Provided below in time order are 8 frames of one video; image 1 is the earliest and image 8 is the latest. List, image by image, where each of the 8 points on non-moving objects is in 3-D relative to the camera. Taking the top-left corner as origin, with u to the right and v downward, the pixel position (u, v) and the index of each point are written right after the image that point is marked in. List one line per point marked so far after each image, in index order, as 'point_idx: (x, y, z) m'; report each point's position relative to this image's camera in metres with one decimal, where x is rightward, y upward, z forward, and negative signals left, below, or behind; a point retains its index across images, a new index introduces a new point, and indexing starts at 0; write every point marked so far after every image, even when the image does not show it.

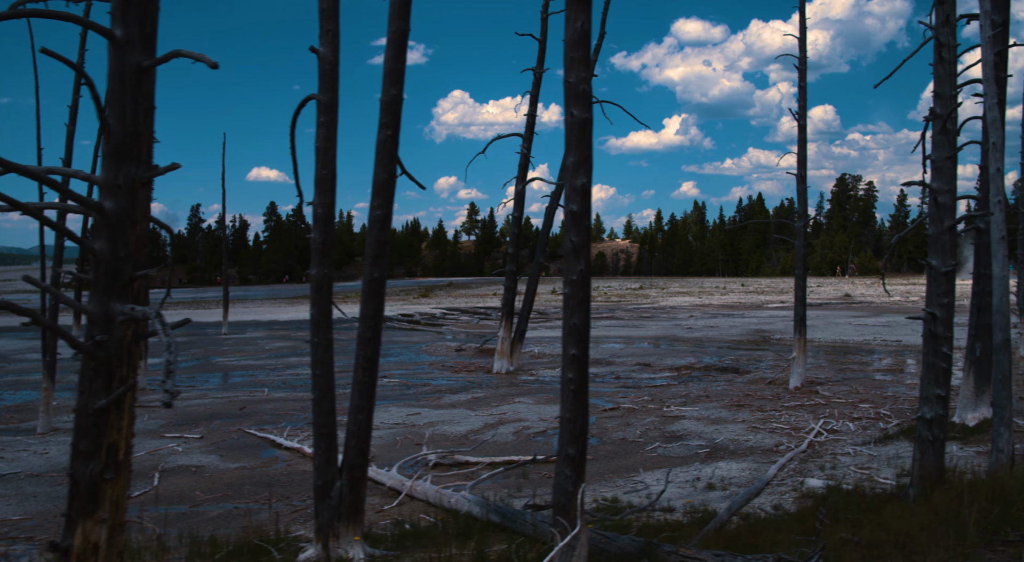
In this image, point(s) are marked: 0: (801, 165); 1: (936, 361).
0: (+4.6, +1.8, +12.3) m
1: (+3.6, -0.7, +6.6) m
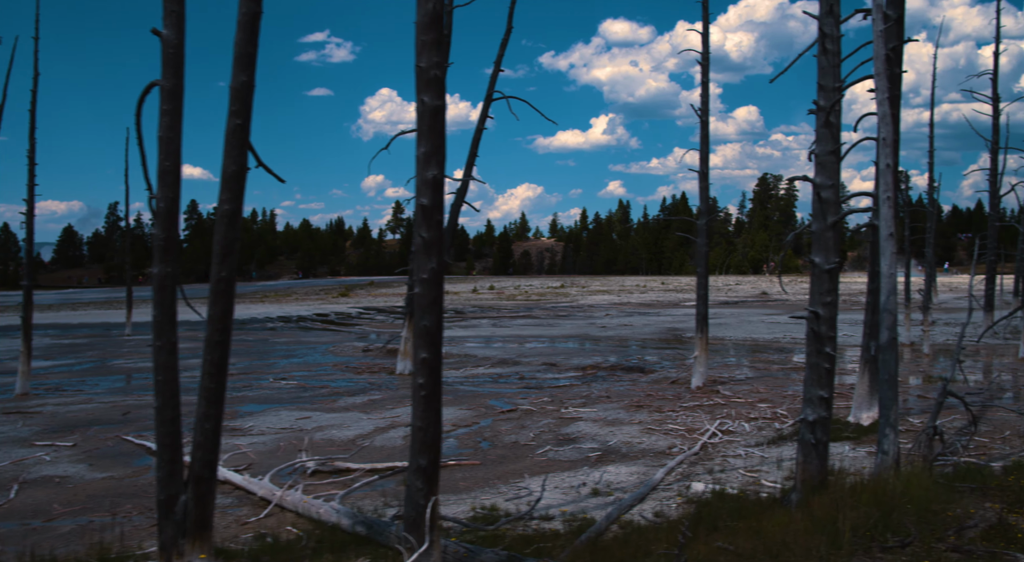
0: (+3.0, +1.9, +12.2) m
1: (+2.5, -0.7, +6.4) m
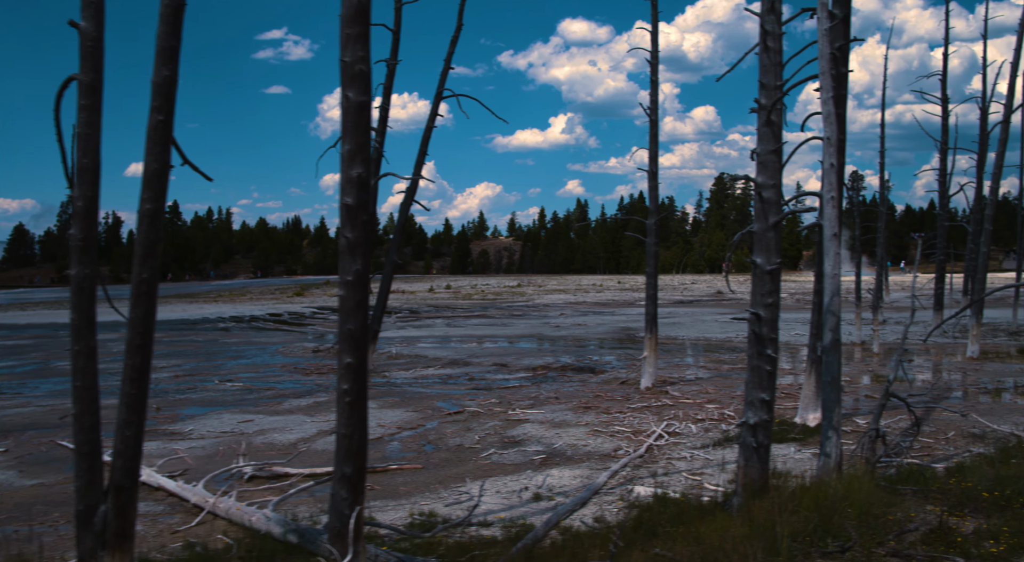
0: (+2.2, +1.9, +12.1) m
1: (+2.0, -0.7, +6.3) m
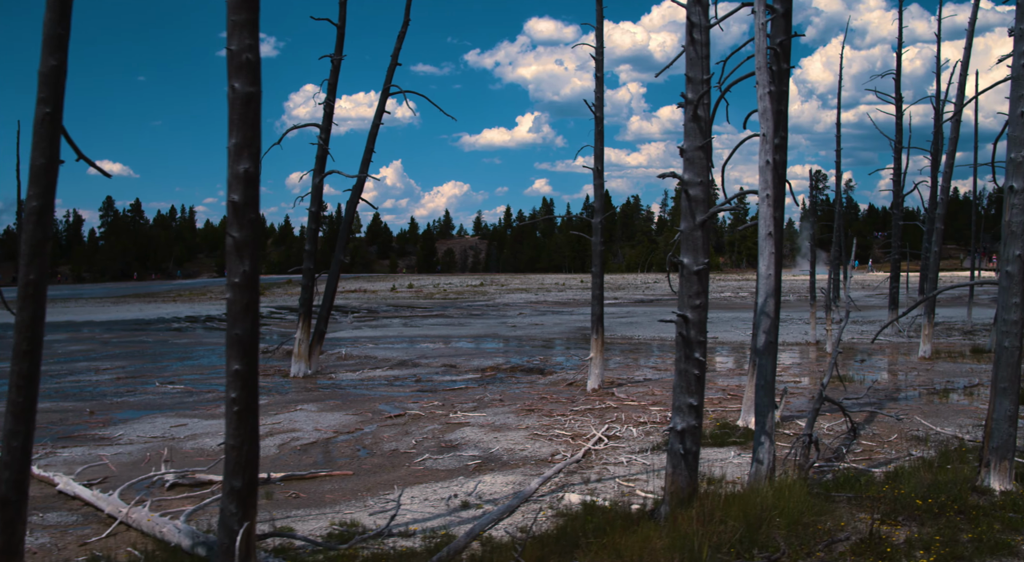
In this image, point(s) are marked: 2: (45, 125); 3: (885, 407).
0: (+1.3, +1.9, +11.9) m
1: (+1.4, -0.7, +6.1) m
2: (-3.3, +1.1, +5.4) m
3: (+4.9, -1.7, +10.3) m
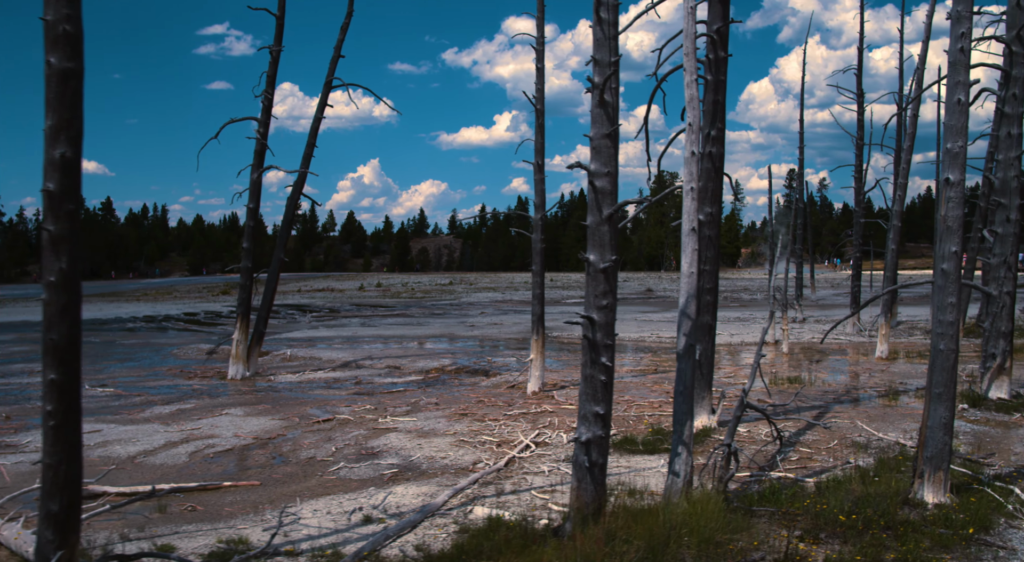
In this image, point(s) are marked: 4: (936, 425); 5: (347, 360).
0: (+0.4, +1.9, +11.4) m
1: (+0.6, -0.7, +5.7) m
2: (-4.0, +1.1, +4.8) m
3: (+4.1, -1.7, +9.9) m
4: (+3.5, -1.2, +6.3) m
5: (-3.3, -1.6, +15.8) m
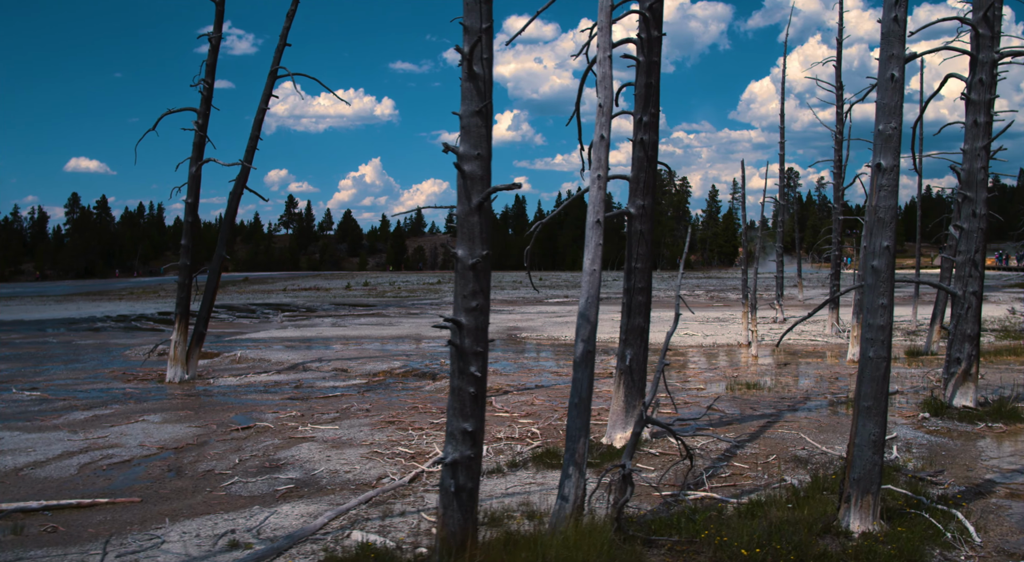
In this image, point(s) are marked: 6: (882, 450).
0: (-0.5, +1.9, +10.7) m
1: (-0.3, -0.7, +5.0) m
2: (-5.0, +1.1, +4.2) m
3: (+3.2, -1.6, +9.2) m
4: (+2.5, -1.2, +5.6) m
5: (-4.2, -1.6, +15.1) m
6: (+2.7, -1.2, +5.6) m
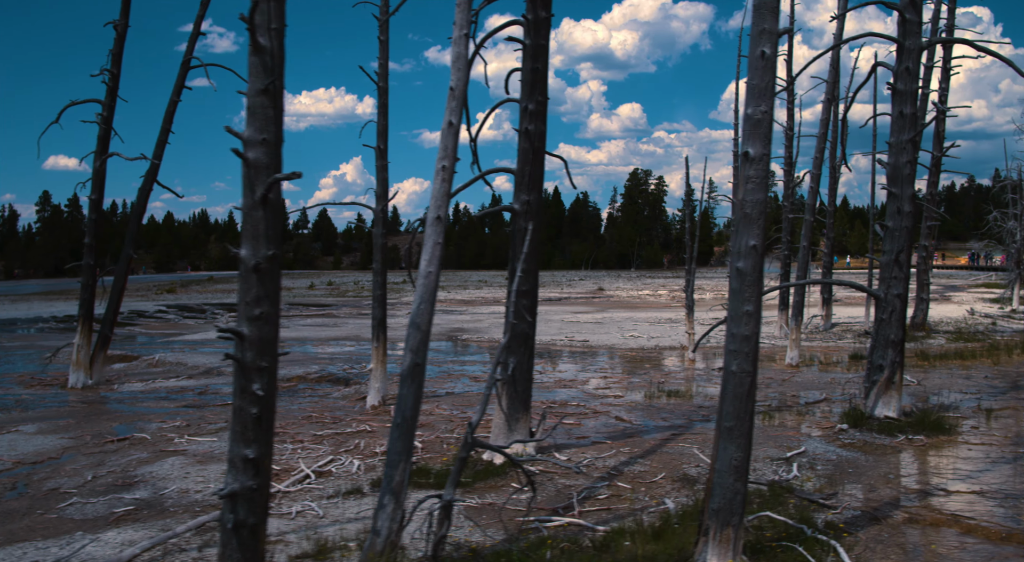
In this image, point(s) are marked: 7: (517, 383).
0: (-1.7, +1.9, +10.1) m
1: (-1.5, -0.7, +4.3) m
2: (-6.1, +1.1, +3.4) m
3: (+1.9, -1.7, +8.6) m
4: (+1.4, -1.2, +5.0) m
5: (-5.5, -1.6, +14.4) m
6: (+1.5, -1.2, +5.0) m
7: (0.0, -1.0, +7.3) m
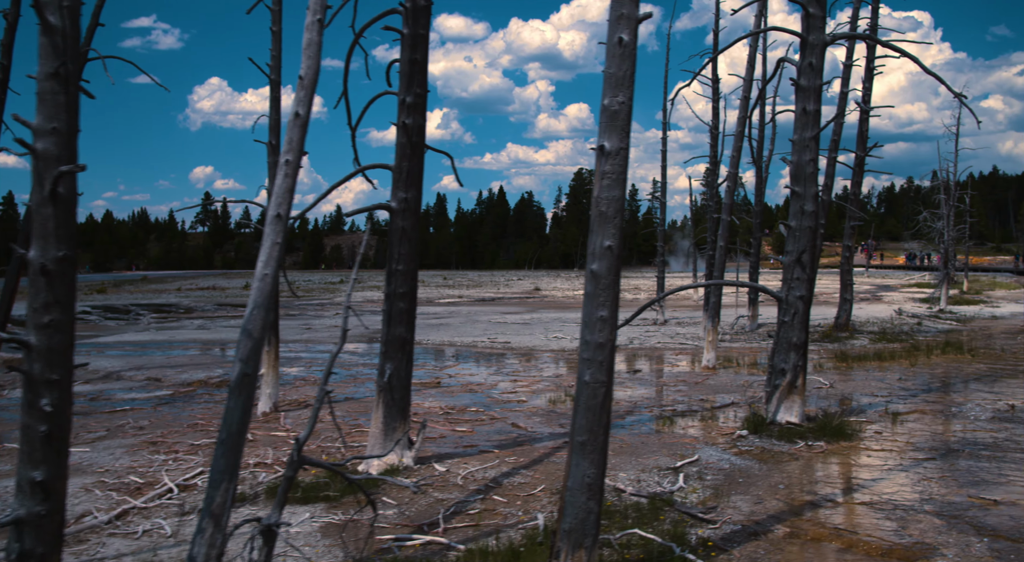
0: (-3.0, +1.9, +9.6) m
1: (-2.4, -0.7, +3.9) m
2: (-7.0, +1.1, +2.8) m
3: (+0.8, -1.7, +8.4) m
4: (+0.4, -1.2, +4.7) m
5: (-7.0, -1.6, +13.7) m
6: (+0.5, -1.3, +4.7) m
7: (-1.1, -1.0, +7.0) m
